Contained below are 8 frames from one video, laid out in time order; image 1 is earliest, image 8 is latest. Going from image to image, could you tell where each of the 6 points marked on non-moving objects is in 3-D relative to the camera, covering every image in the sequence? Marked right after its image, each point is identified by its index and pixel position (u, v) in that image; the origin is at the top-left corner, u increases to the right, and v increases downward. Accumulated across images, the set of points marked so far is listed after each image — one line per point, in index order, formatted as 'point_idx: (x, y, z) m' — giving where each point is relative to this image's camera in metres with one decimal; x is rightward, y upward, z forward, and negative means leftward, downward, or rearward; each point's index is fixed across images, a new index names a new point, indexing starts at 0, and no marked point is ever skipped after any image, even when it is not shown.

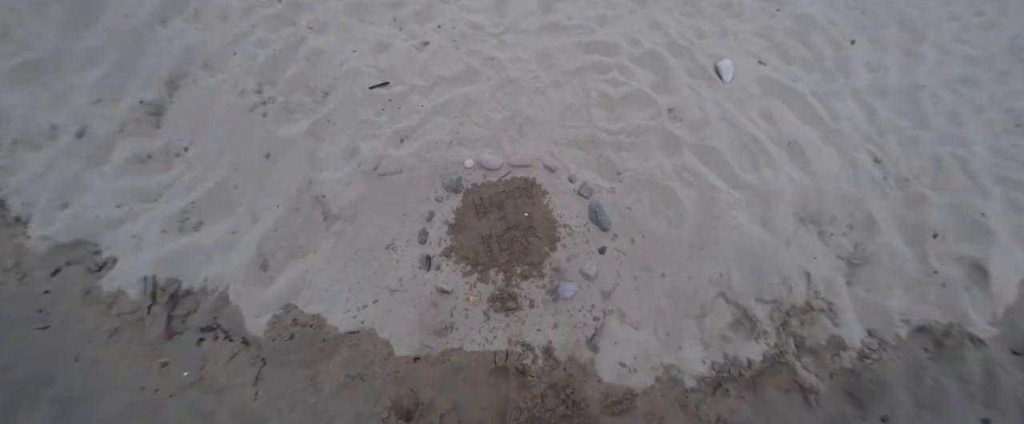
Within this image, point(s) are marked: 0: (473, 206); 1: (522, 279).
0: (-0.3, 0.0, +2.5) m
1: (+0.1, -0.4, +2.4) m
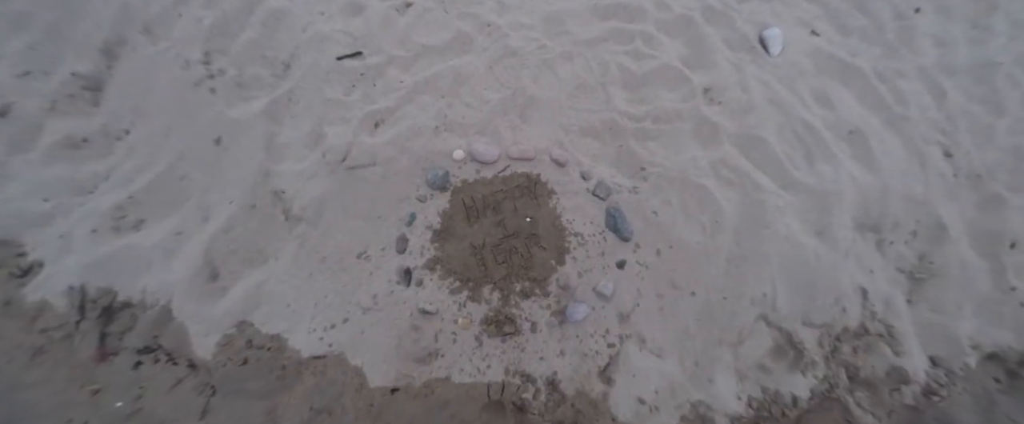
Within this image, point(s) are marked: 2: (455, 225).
0: (-0.3, 0.0, +2.0) m
1: (0.0, -0.4, +1.9) m
2: (-0.3, -0.1, +2.0) m
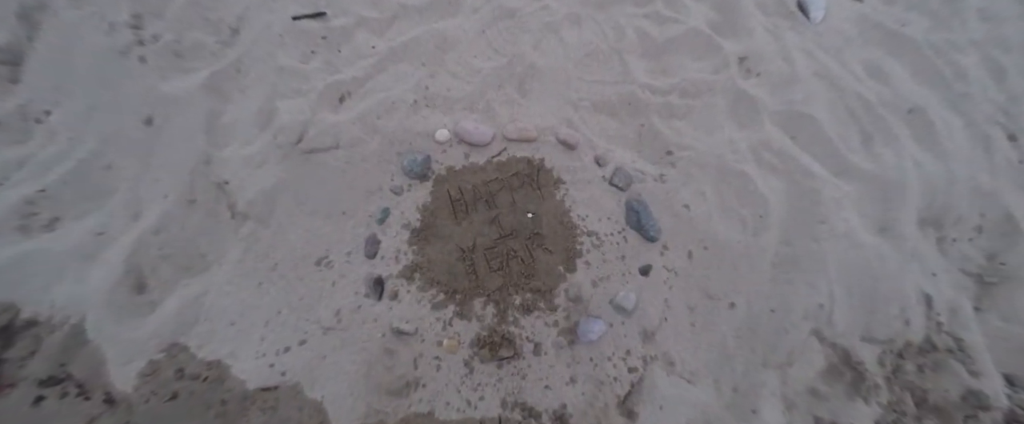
0: (-0.3, 0.0, +1.6) m
1: (0.0, -0.4, +1.5) m
2: (-0.3, 0.0, +1.6) m
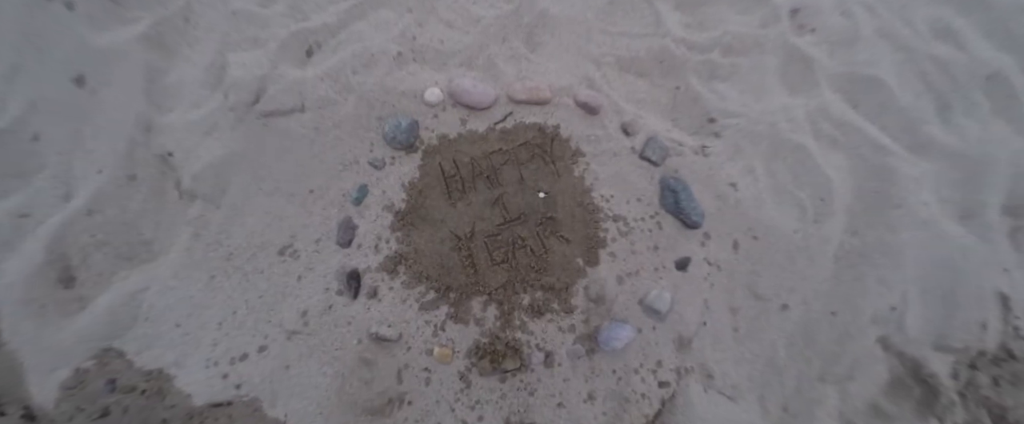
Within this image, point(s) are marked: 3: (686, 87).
0: (-0.2, +0.1, +1.3) m
1: (+0.1, -0.3, +1.3) m
2: (-0.3, 0.0, +1.3) m
3: (+0.6, +0.4, +1.4) m
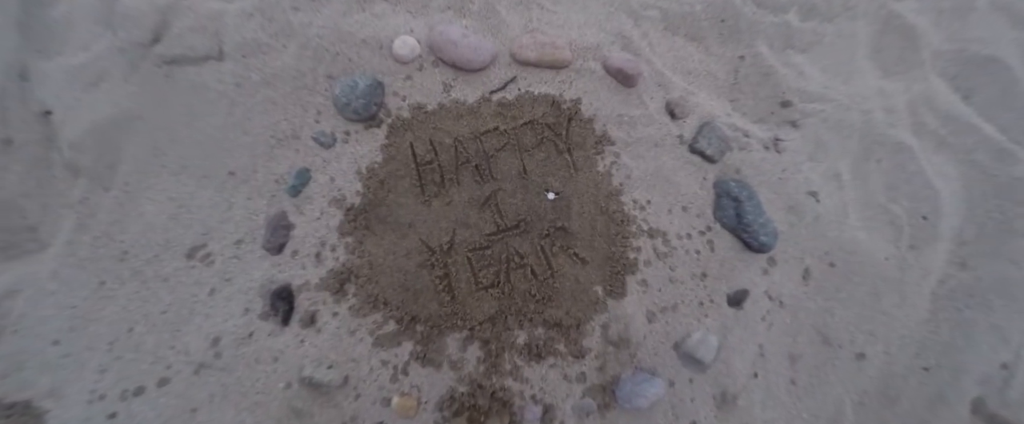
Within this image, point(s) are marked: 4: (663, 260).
0: (-0.2, +0.1, +1.0) m
1: (0.0, -0.3, +0.9) m
2: (-0.3, 0.0, +0.9) m
3: (+0.6, +0.4, +1.0) m
4: (+0.4, -0.1, +0.9) m
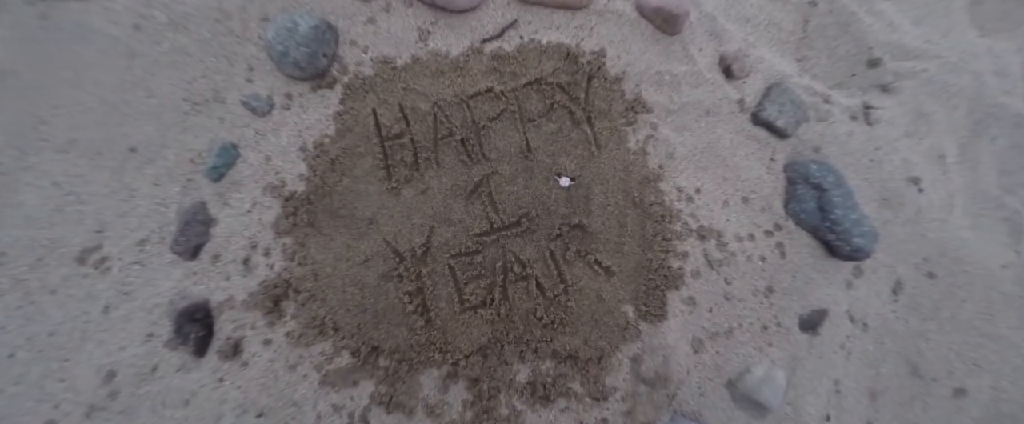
0: (-0.3, +0.1, +0.7) m
1: (0.0, -0.3, +0.7) m
2: (-0.3, 0.0, +0.7) m
3: (+0.6, +0.4, +0.8) m
4: (+0.3, -0.1, +0.7) m
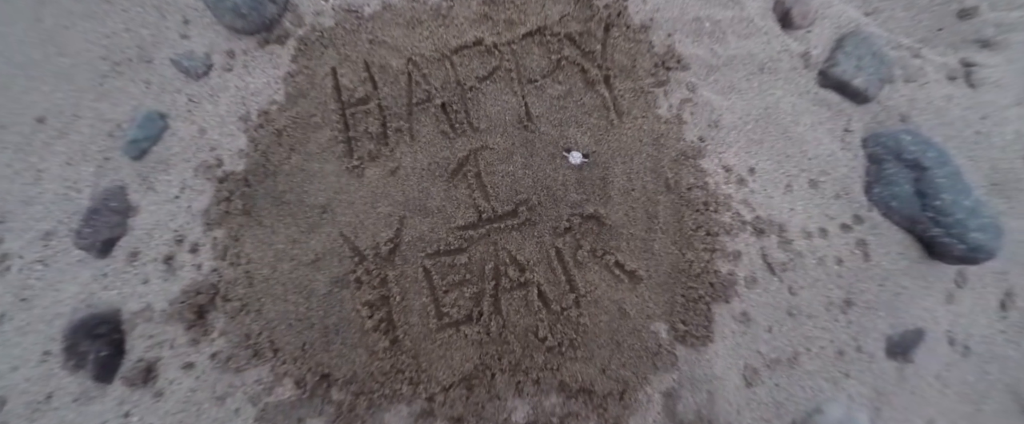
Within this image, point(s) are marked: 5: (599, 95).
0: (-0.3, +0.1, +0.6) m
1: (0.0, -0.3, +0.5) m
2: (-0.3, +0.1, +0.5) m
3: (+0.6, +0.4, +0.6) m
4: (+0.3, -0.1, +0.5) m
5: (+0.1, +0.2, +0.6) m
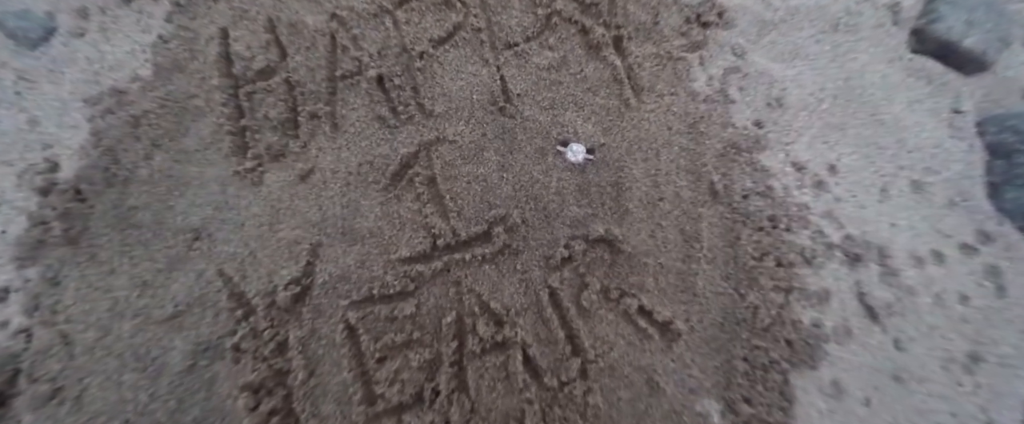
0: (-0.3, +0.1, +0.4) m
1: (0.0, -0.3, +0.3) m
2: (-0.3, 0.0, +0.4) m
3: (+0.6, +0.4, +0.5) m
4: (+0.3, -0.1, +0.3) m
5: (+0.1, +0.1, +0.4) m
